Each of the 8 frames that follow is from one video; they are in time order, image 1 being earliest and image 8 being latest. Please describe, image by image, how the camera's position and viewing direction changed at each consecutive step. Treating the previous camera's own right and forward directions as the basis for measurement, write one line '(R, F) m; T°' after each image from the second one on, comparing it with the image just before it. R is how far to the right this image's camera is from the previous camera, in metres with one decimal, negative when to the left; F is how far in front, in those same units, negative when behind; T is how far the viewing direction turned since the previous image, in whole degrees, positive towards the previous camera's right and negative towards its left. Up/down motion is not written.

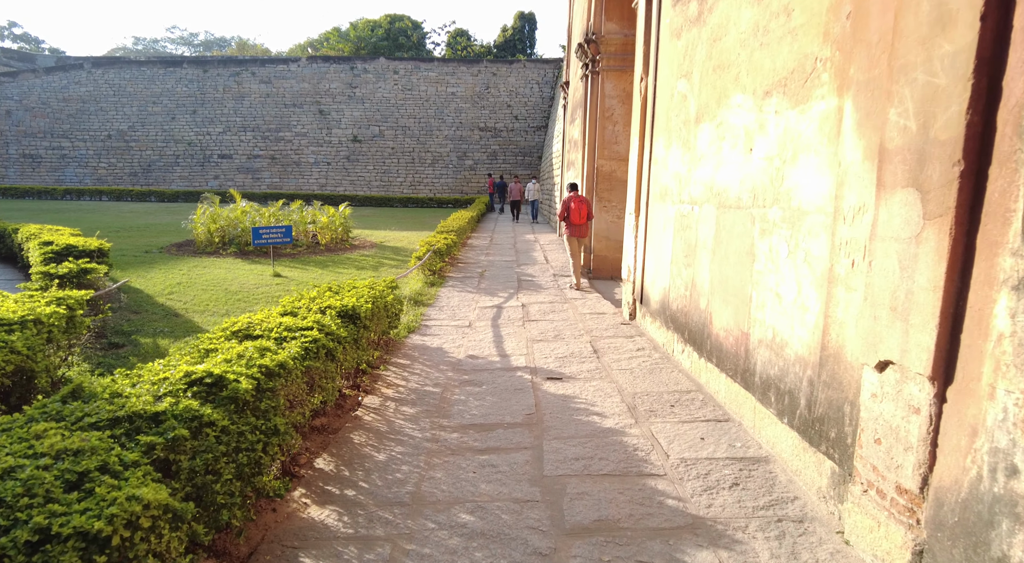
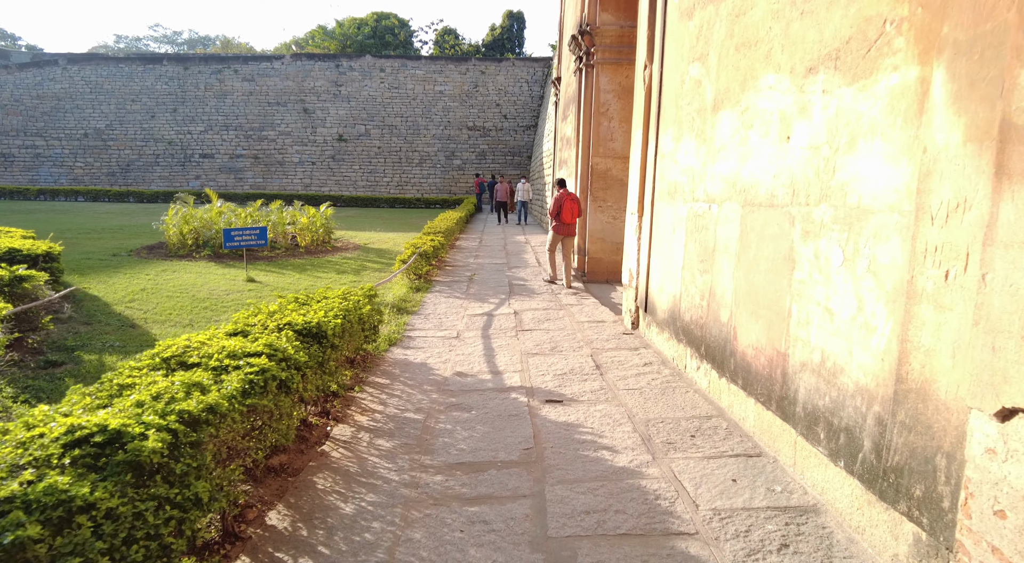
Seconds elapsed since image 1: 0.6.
(0.0, +0.5) m; +1°
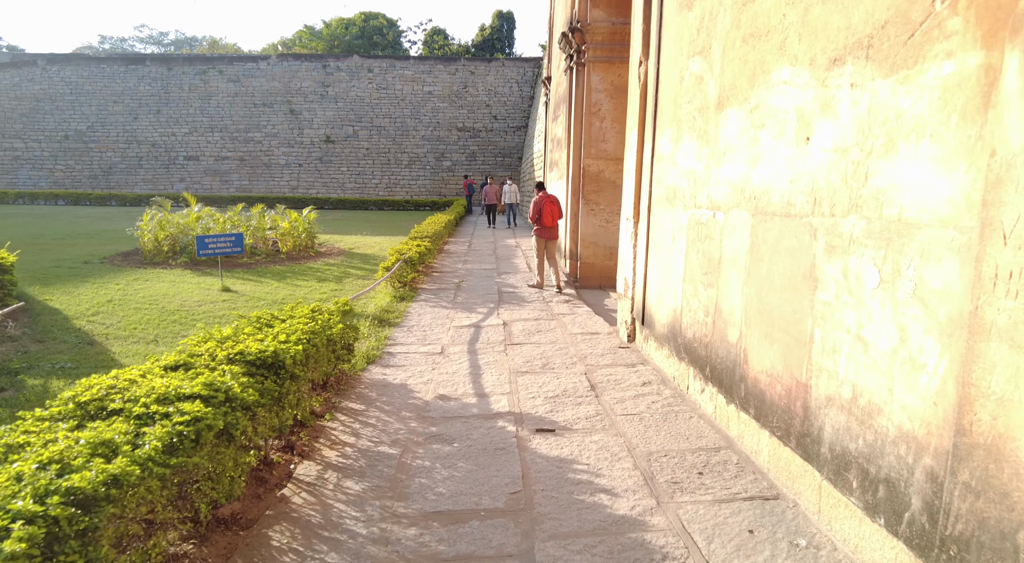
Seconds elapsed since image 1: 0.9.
(0.0, +0.3) m; +1°
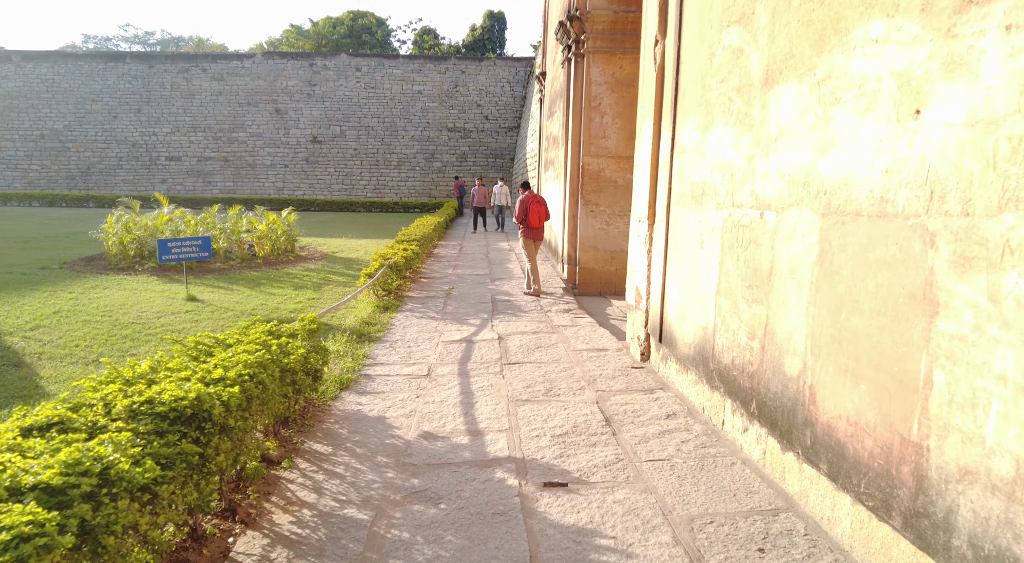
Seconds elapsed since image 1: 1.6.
(0.0, +0.6) m; +1°
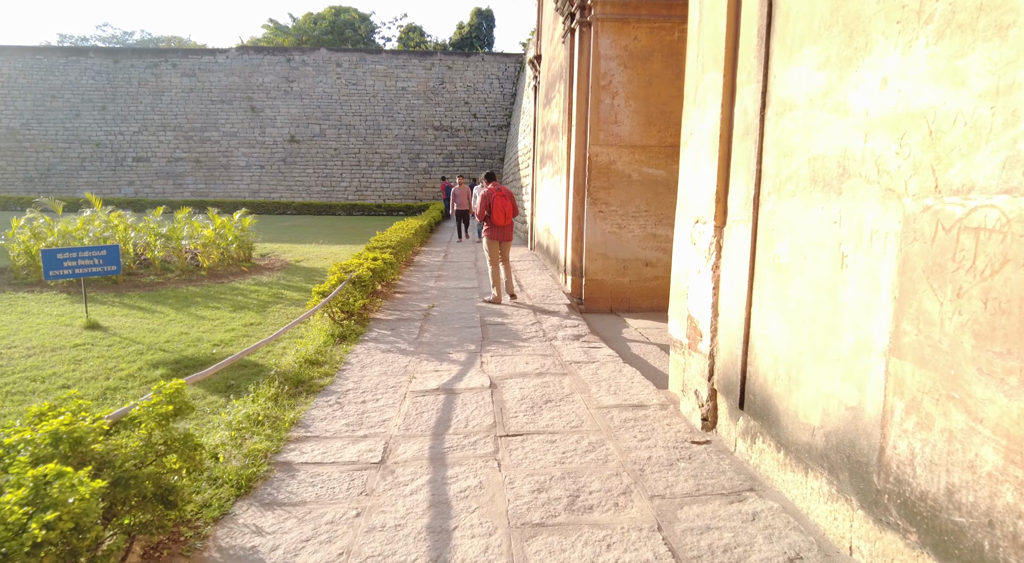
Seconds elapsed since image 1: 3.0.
(0.0, +1.5) m; +1°
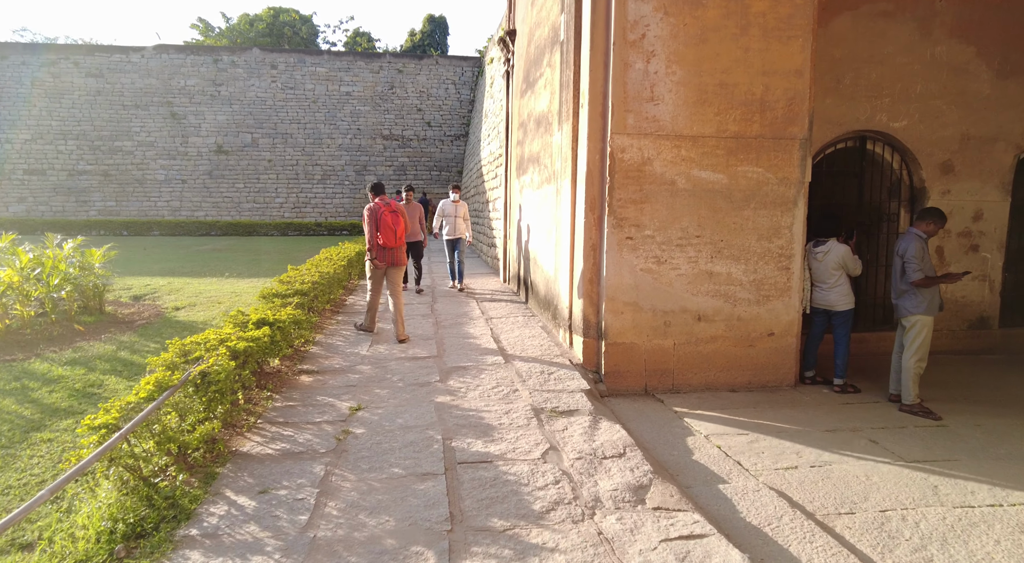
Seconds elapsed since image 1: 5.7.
(-0.2, +2.7) m; +4°
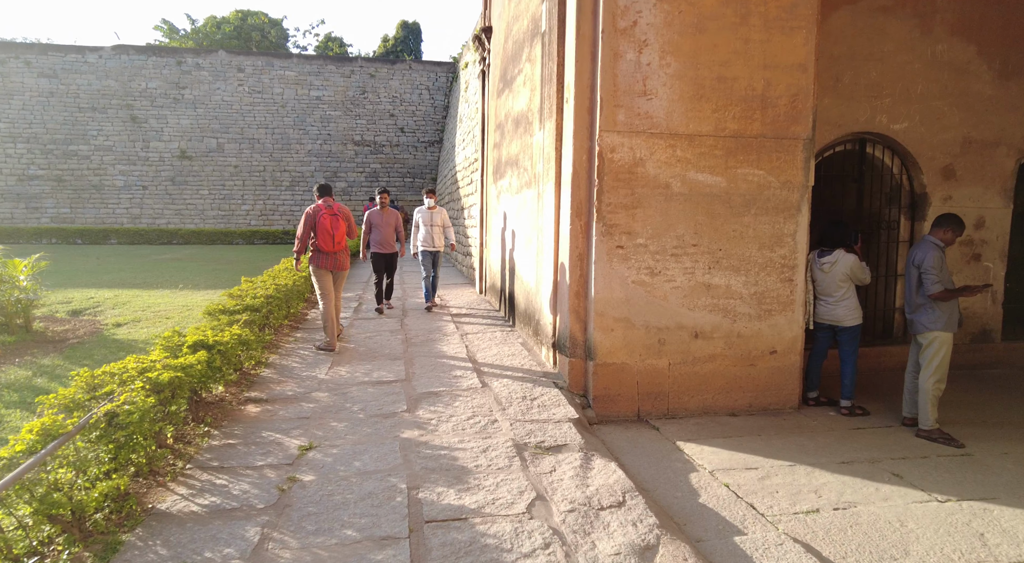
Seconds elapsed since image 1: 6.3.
(0.0, +0.5) m; +2°
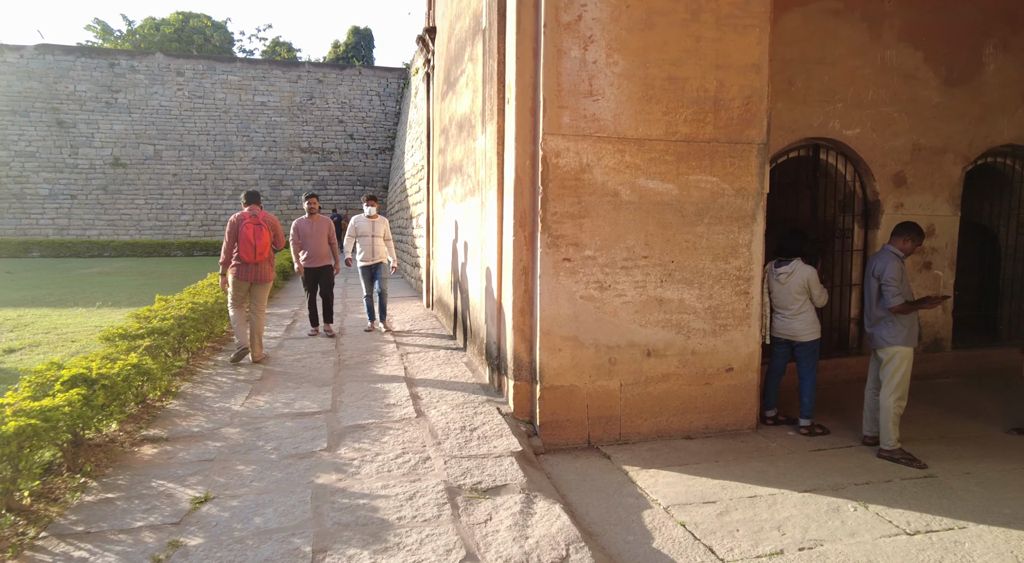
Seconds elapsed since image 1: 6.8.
(+0.1, +0.4) m; +4°
